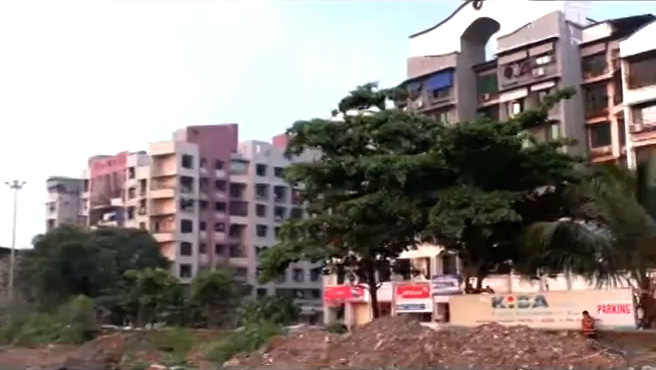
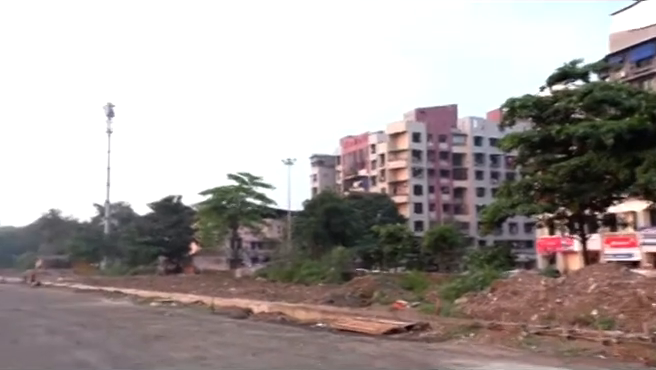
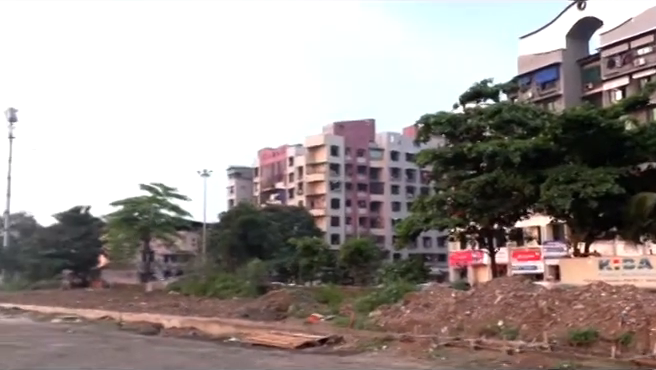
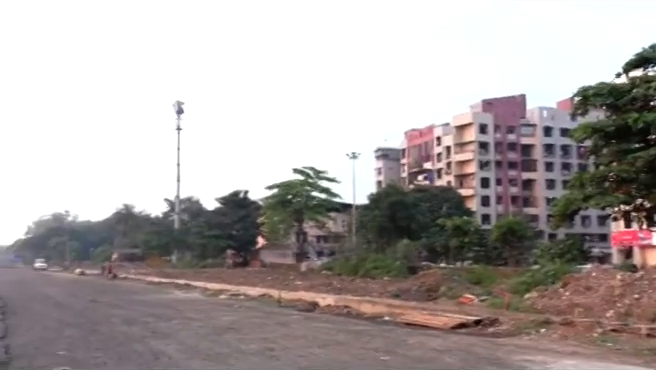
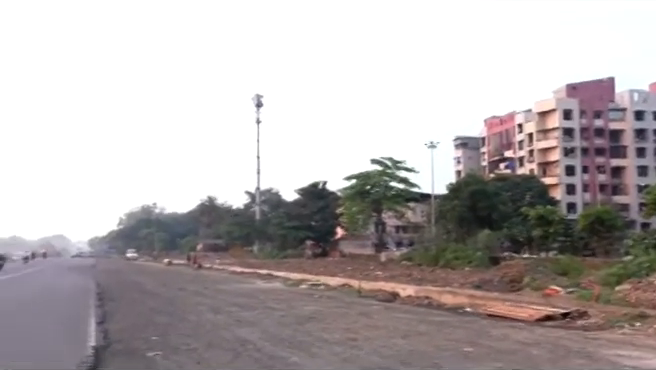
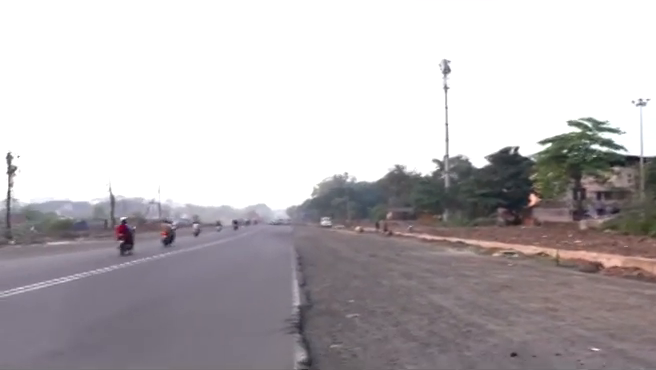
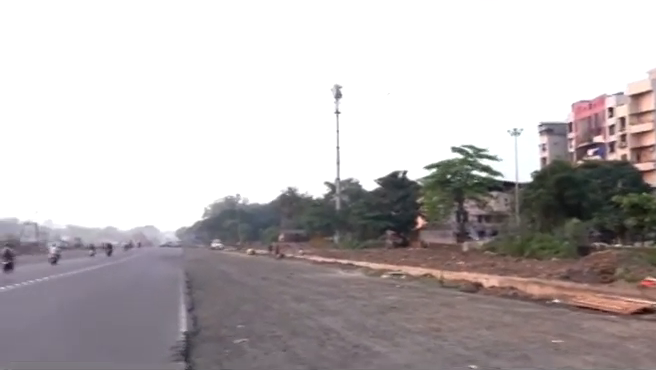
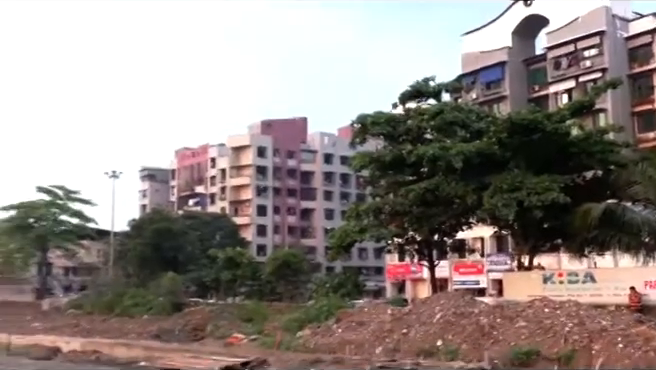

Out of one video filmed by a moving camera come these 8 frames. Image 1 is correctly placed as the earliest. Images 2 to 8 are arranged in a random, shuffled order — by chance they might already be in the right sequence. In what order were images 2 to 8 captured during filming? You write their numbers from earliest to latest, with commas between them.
8, 3, 2, 4, 5, 7, 6
